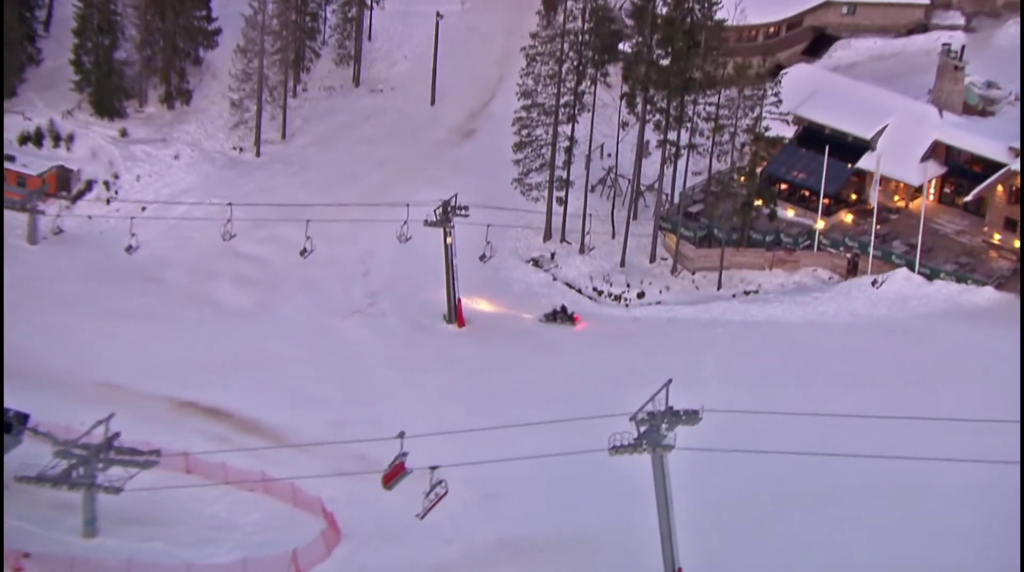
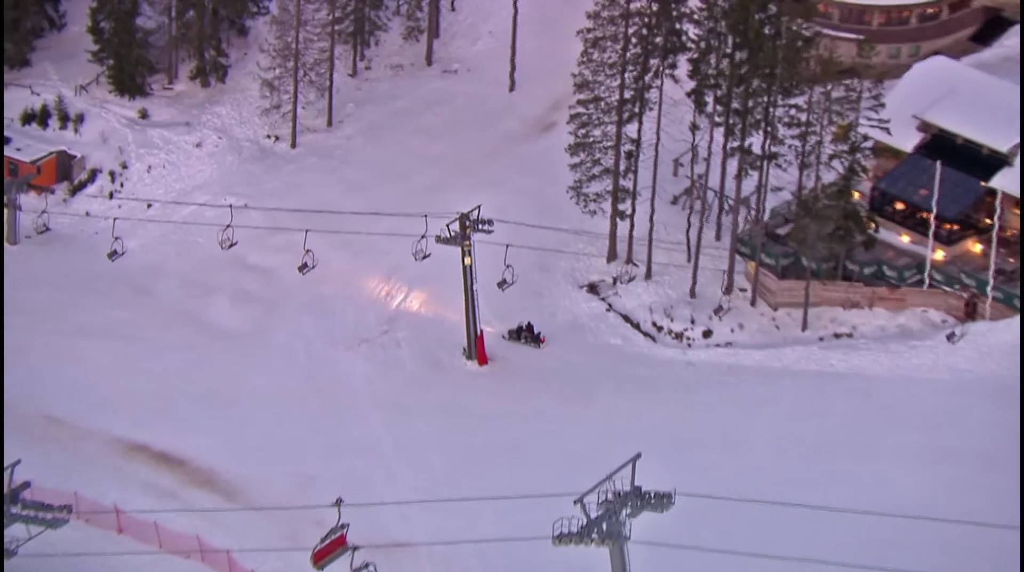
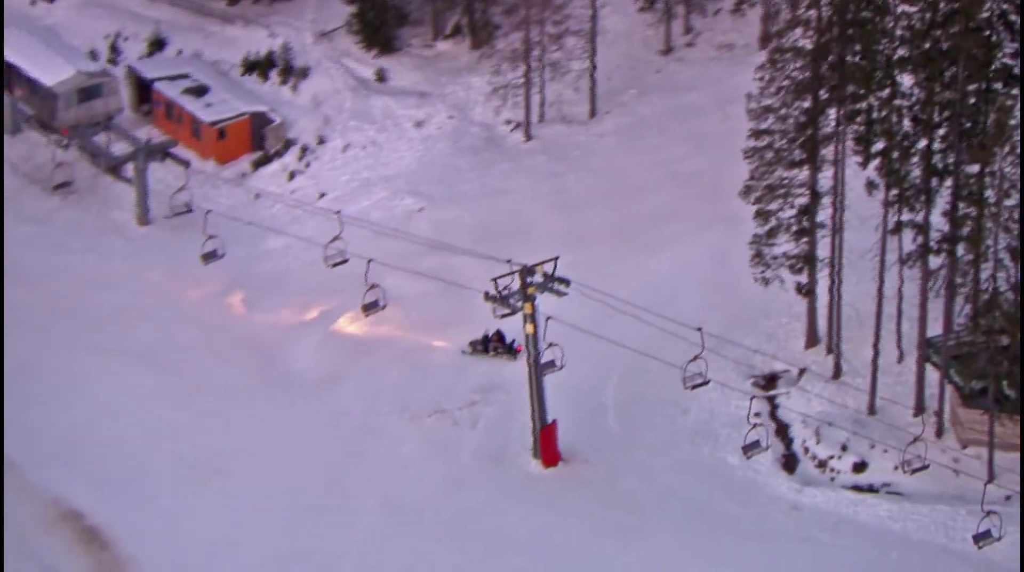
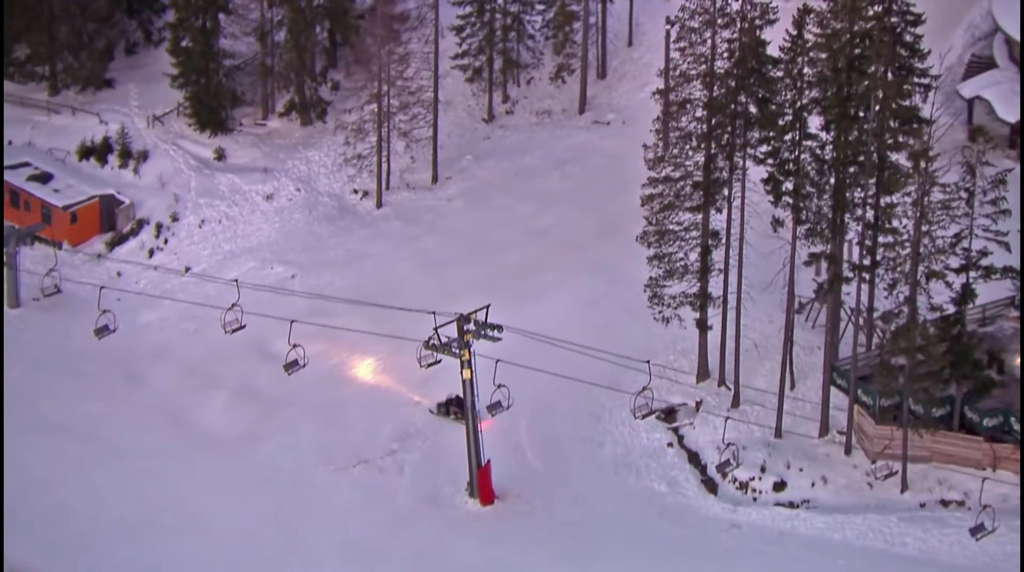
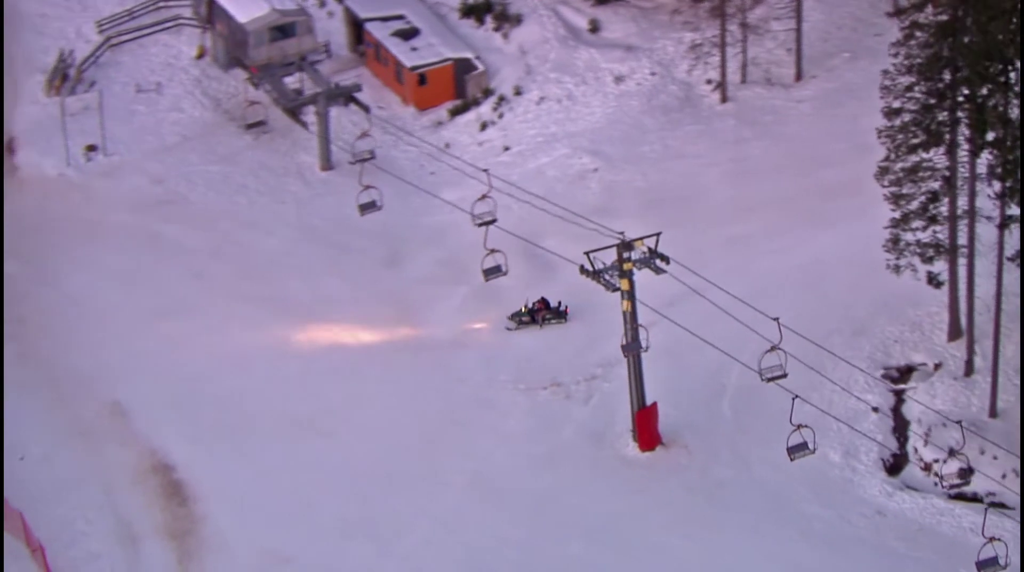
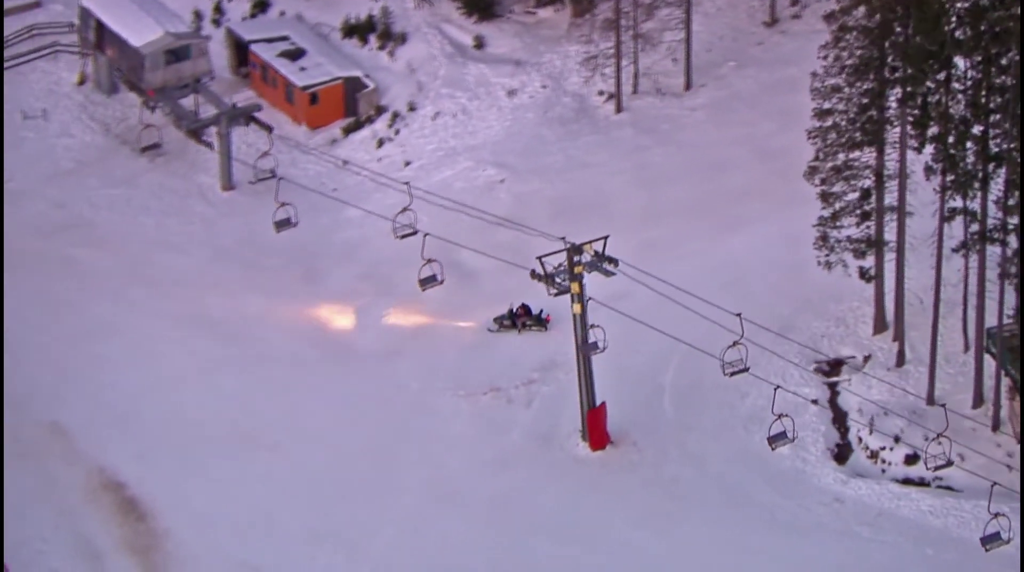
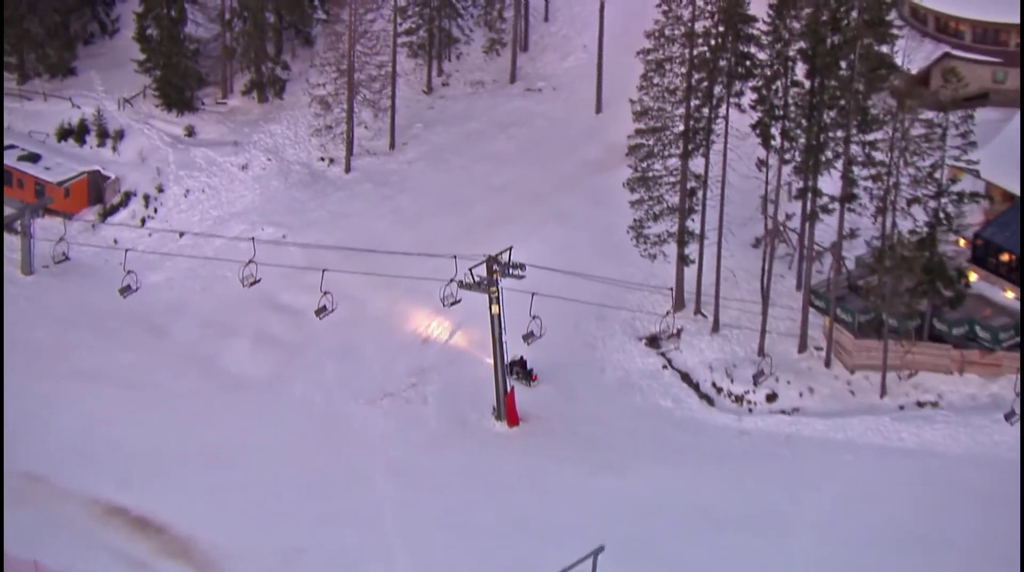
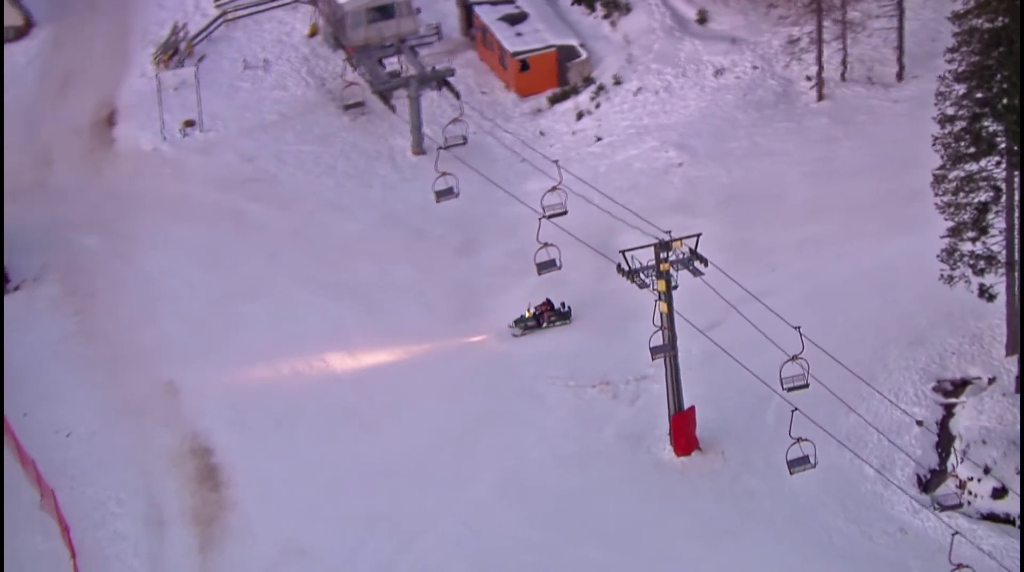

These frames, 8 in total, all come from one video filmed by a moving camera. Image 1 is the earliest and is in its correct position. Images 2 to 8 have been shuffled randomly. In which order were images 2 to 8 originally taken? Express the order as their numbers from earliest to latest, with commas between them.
2, 7, 4, 3, 6, 5, 8
